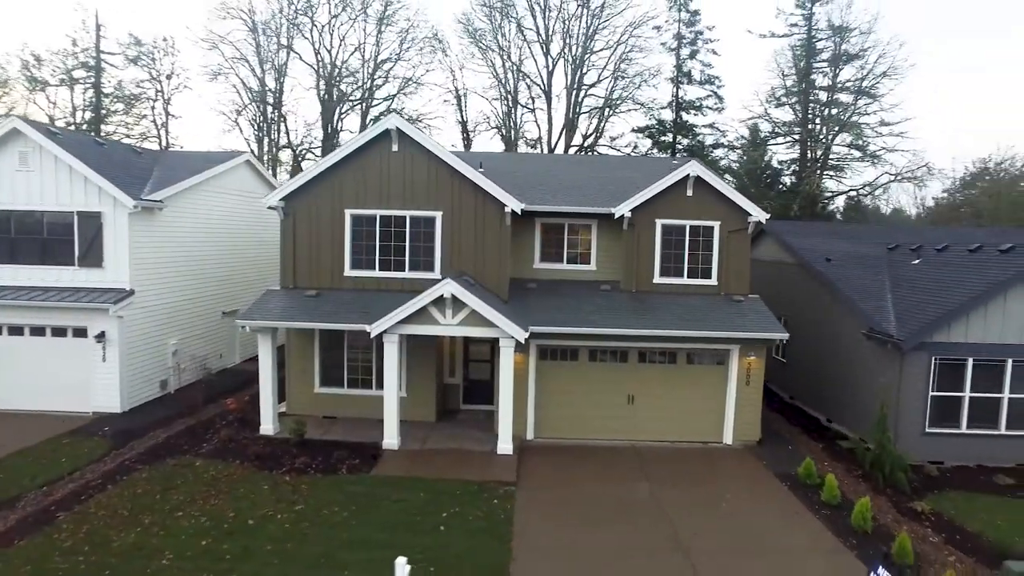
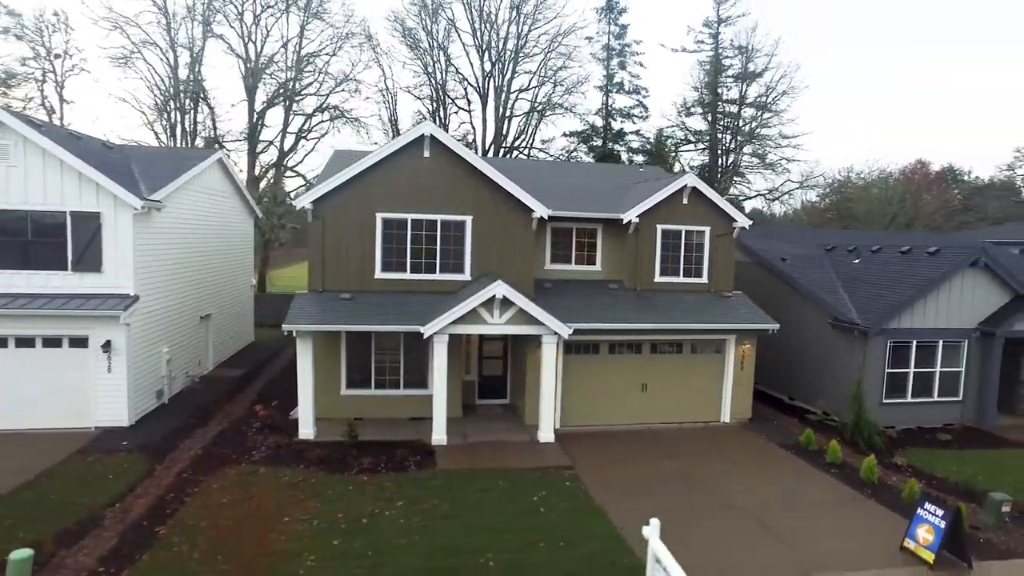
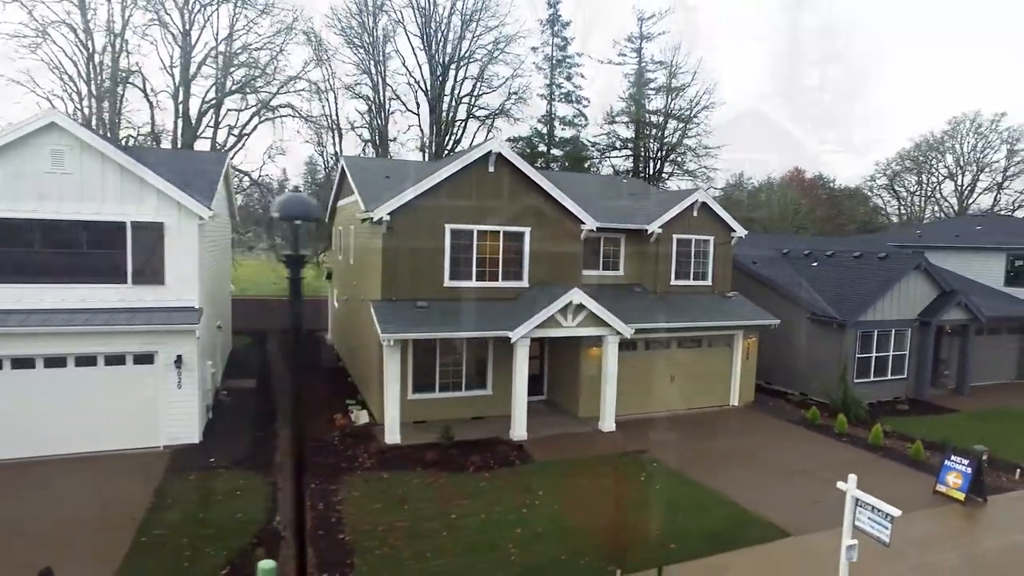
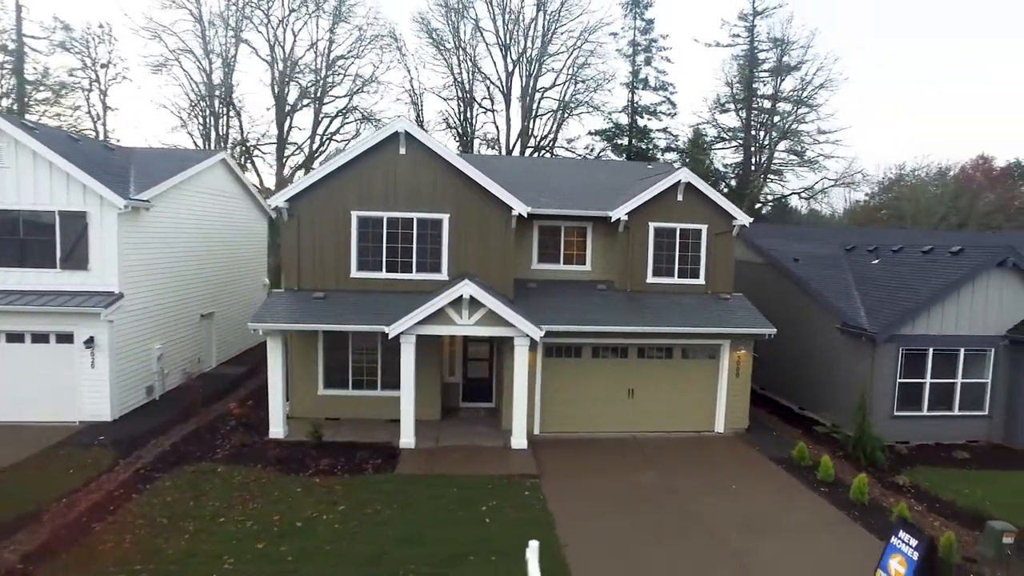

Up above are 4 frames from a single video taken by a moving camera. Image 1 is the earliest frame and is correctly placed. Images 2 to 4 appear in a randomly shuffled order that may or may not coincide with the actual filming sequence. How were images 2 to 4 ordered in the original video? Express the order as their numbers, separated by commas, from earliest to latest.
4, 2, 3
